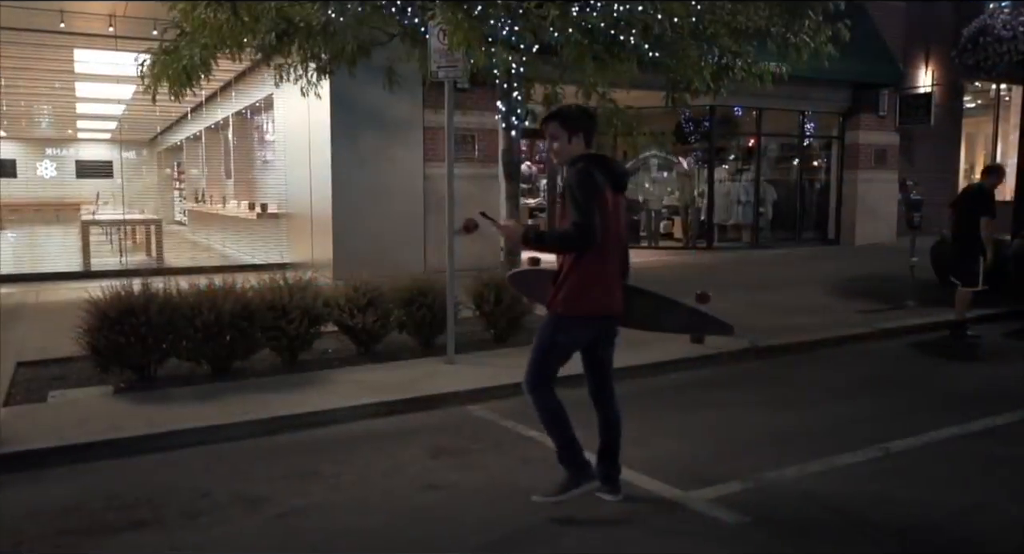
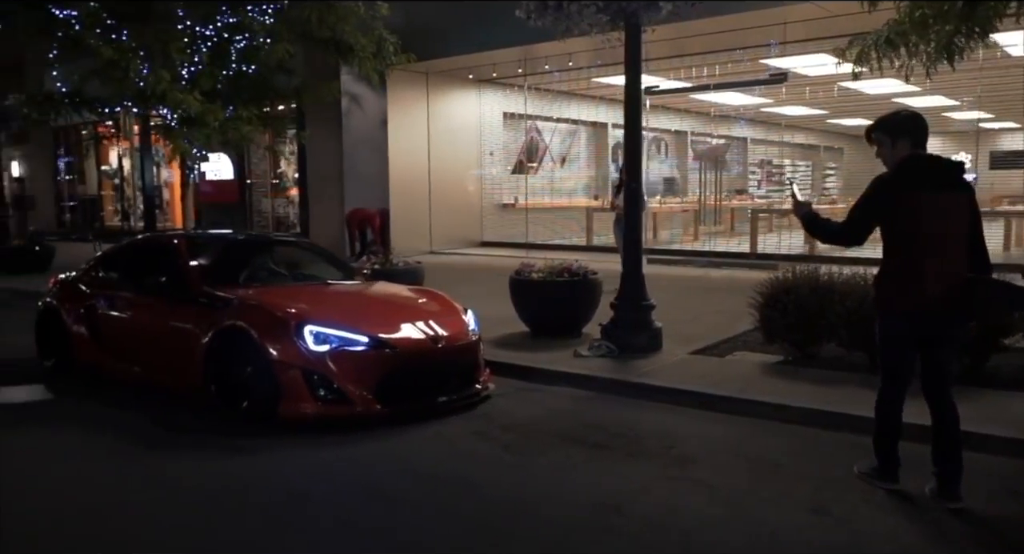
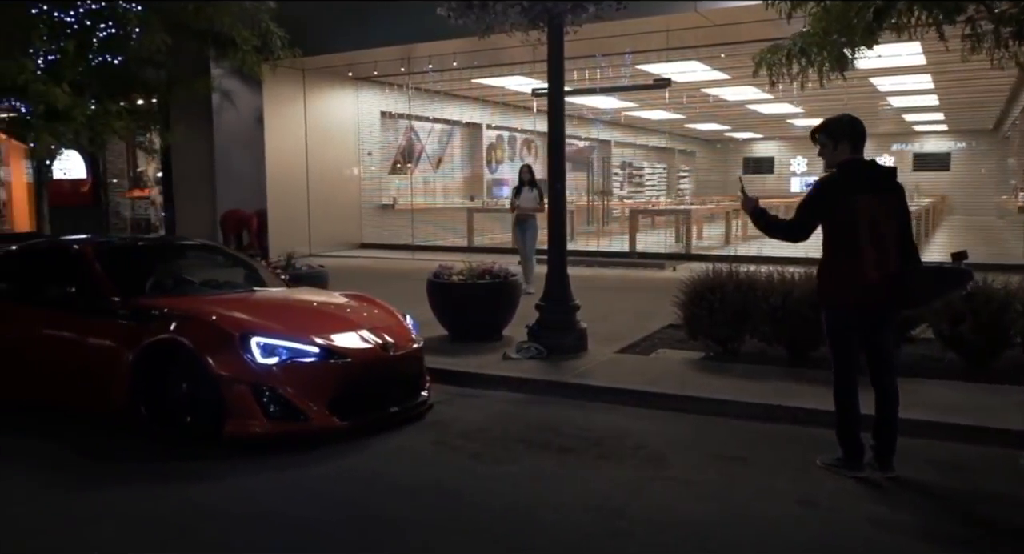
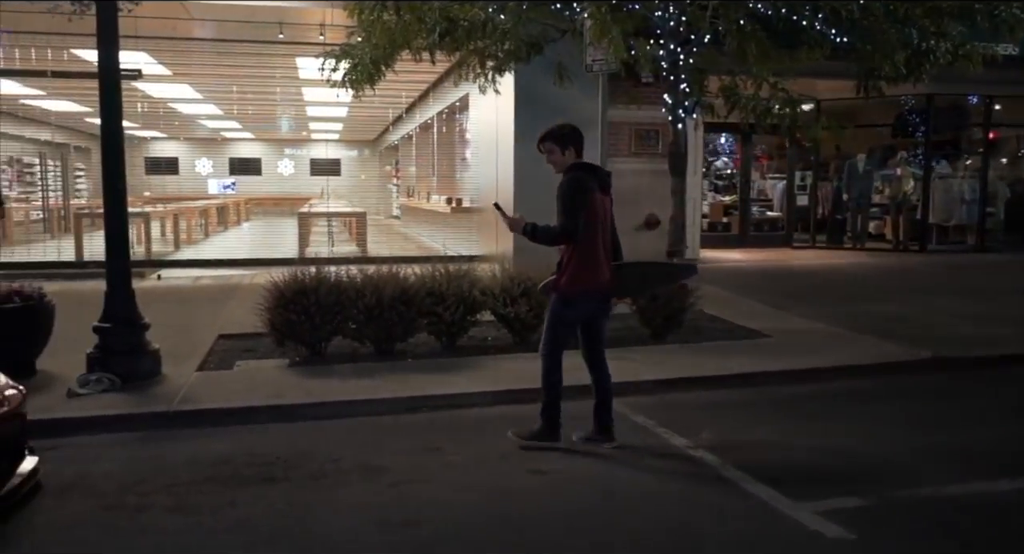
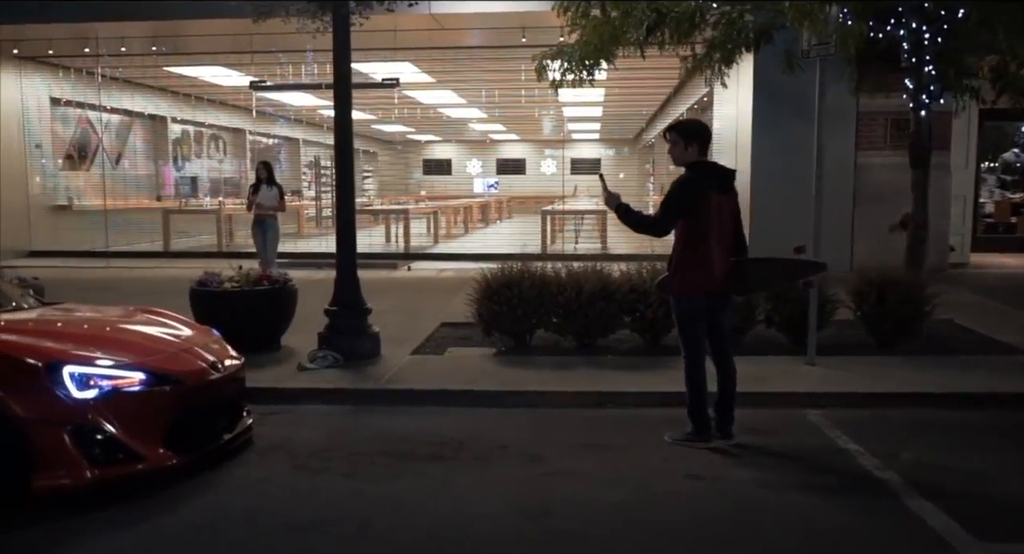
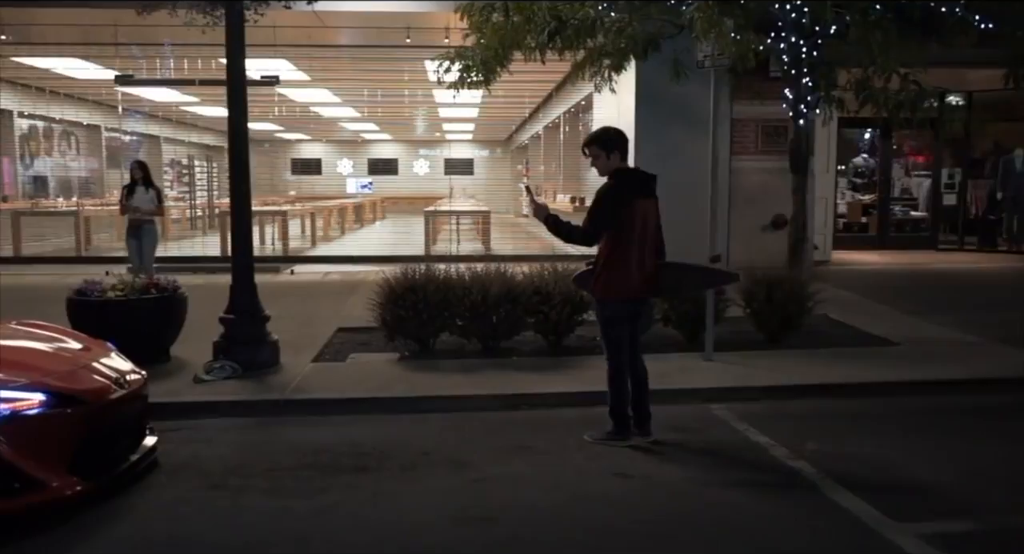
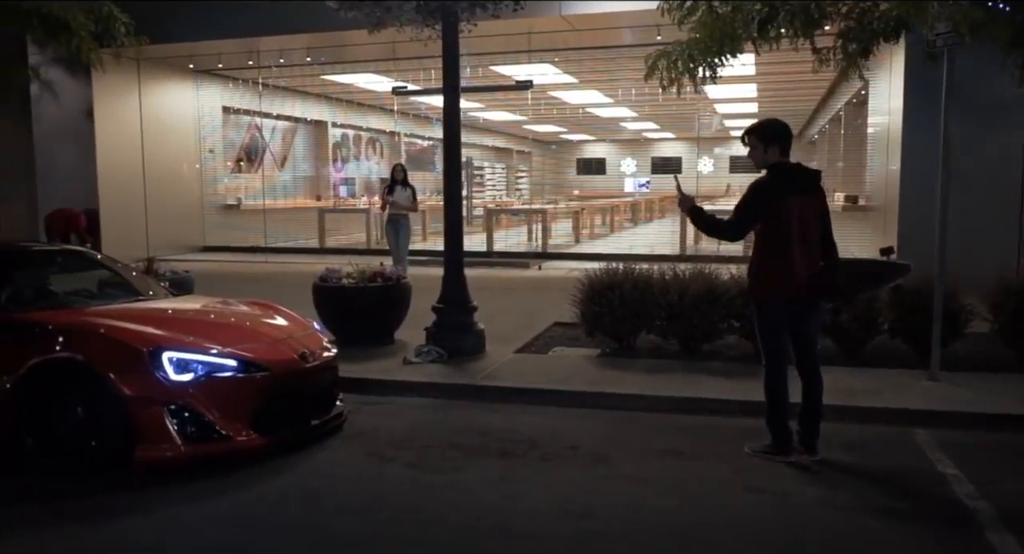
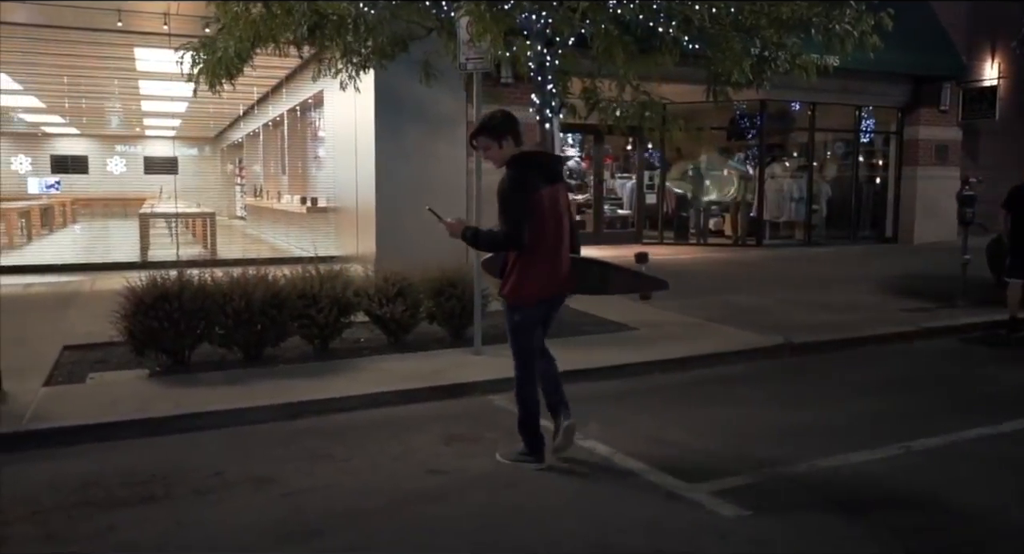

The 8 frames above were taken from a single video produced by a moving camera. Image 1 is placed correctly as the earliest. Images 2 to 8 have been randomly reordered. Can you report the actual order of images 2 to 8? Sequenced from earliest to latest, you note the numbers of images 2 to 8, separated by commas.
8, 4, 6, 5, 7, 3, 2
